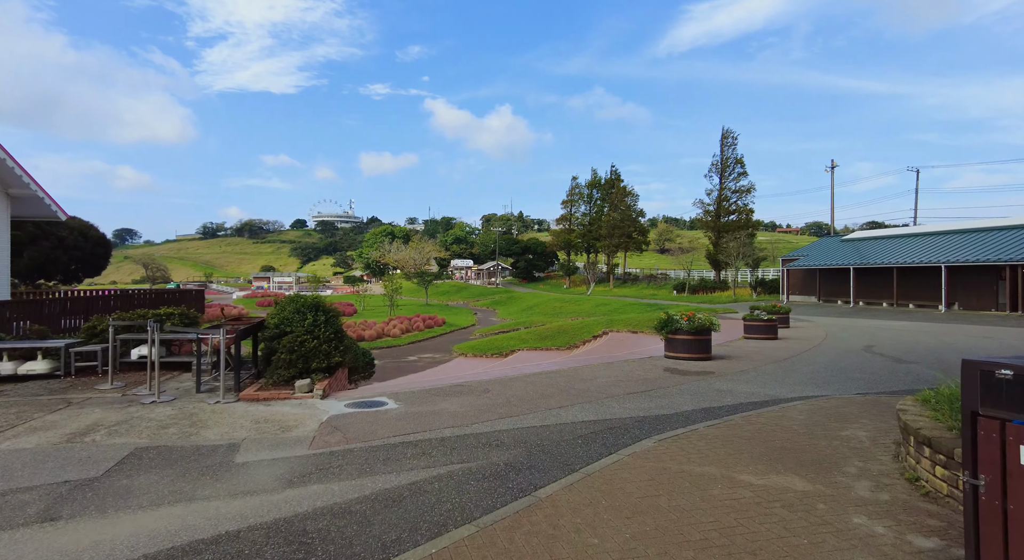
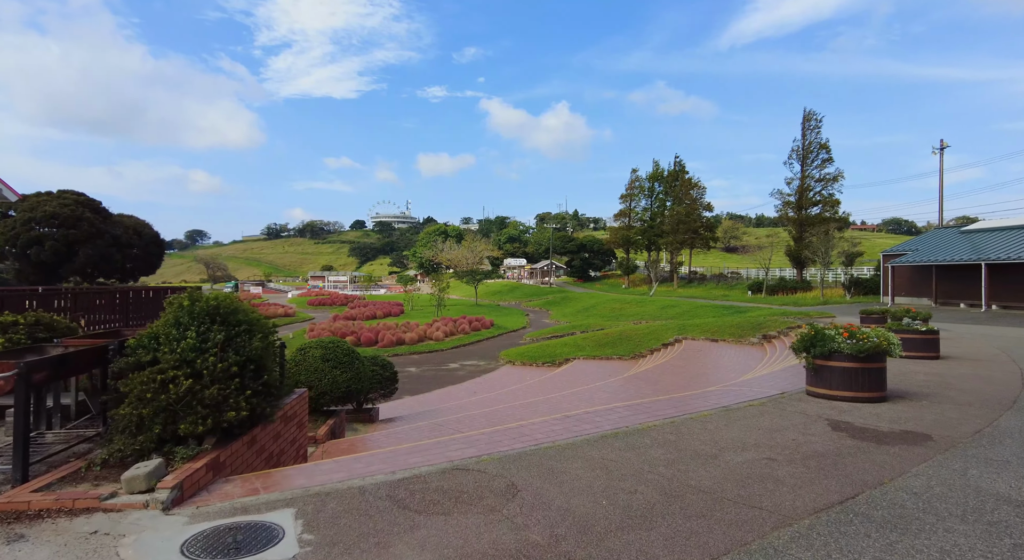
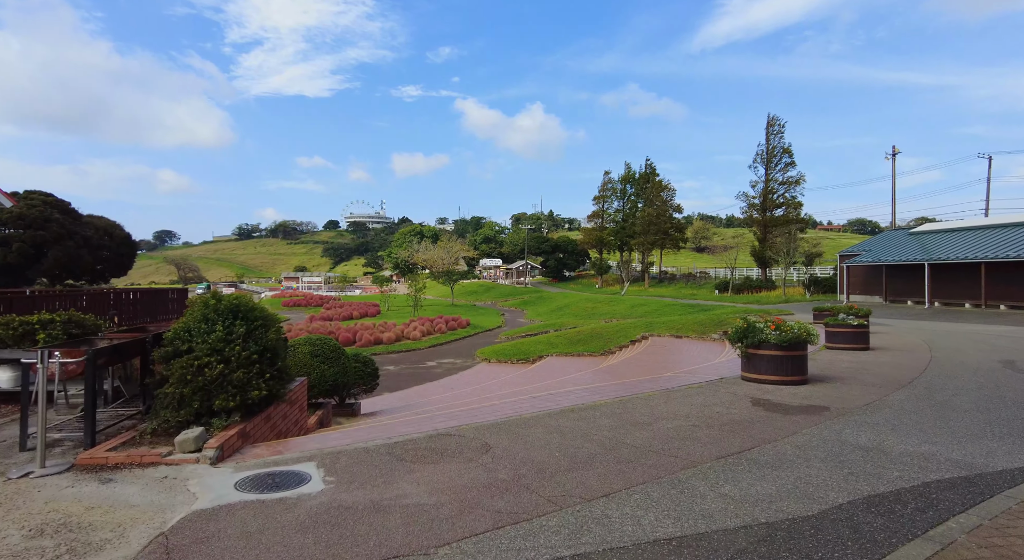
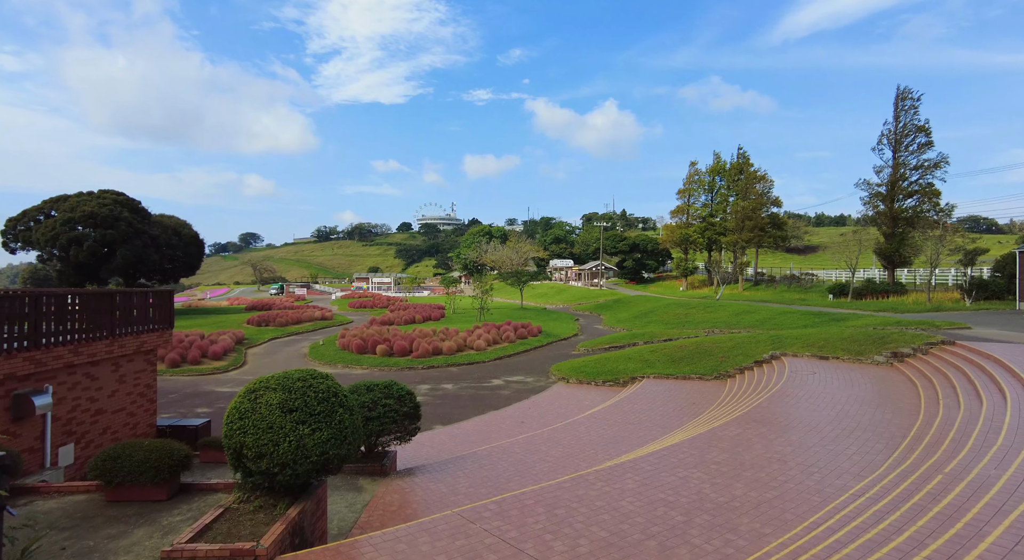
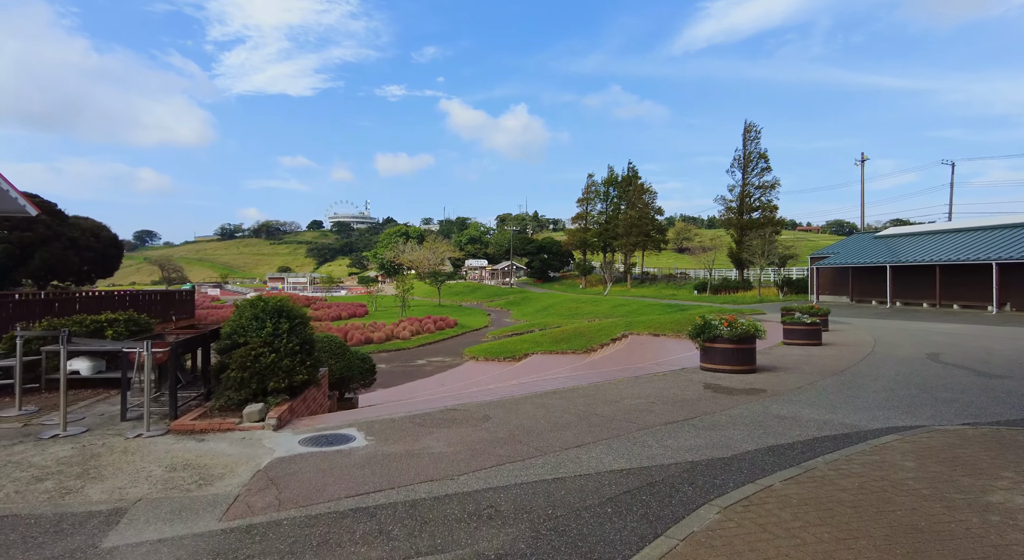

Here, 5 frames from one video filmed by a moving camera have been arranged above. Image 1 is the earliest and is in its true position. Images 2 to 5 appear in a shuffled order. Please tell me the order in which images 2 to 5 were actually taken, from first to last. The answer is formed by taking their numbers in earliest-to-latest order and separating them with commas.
5, 3, 2, 4
